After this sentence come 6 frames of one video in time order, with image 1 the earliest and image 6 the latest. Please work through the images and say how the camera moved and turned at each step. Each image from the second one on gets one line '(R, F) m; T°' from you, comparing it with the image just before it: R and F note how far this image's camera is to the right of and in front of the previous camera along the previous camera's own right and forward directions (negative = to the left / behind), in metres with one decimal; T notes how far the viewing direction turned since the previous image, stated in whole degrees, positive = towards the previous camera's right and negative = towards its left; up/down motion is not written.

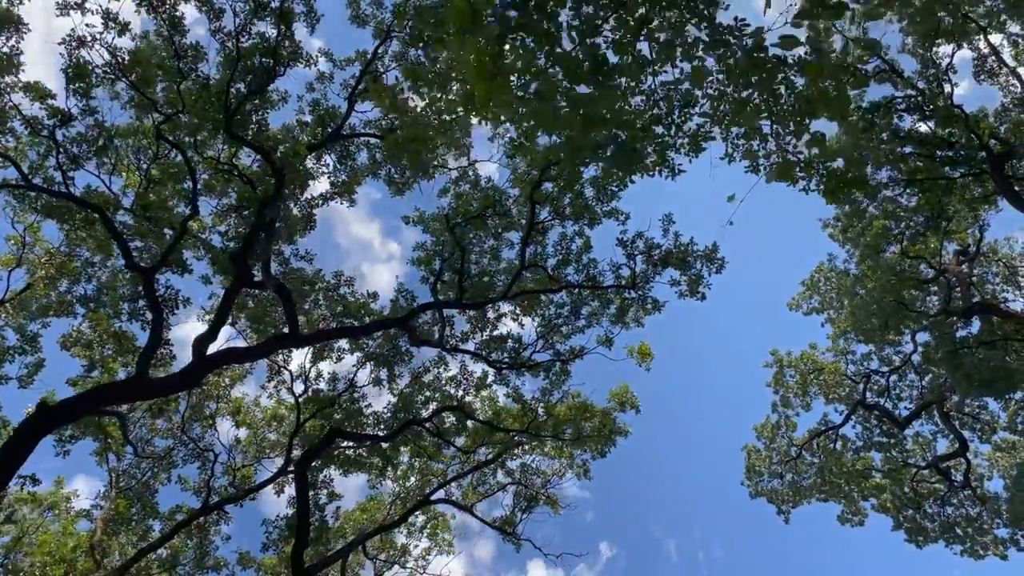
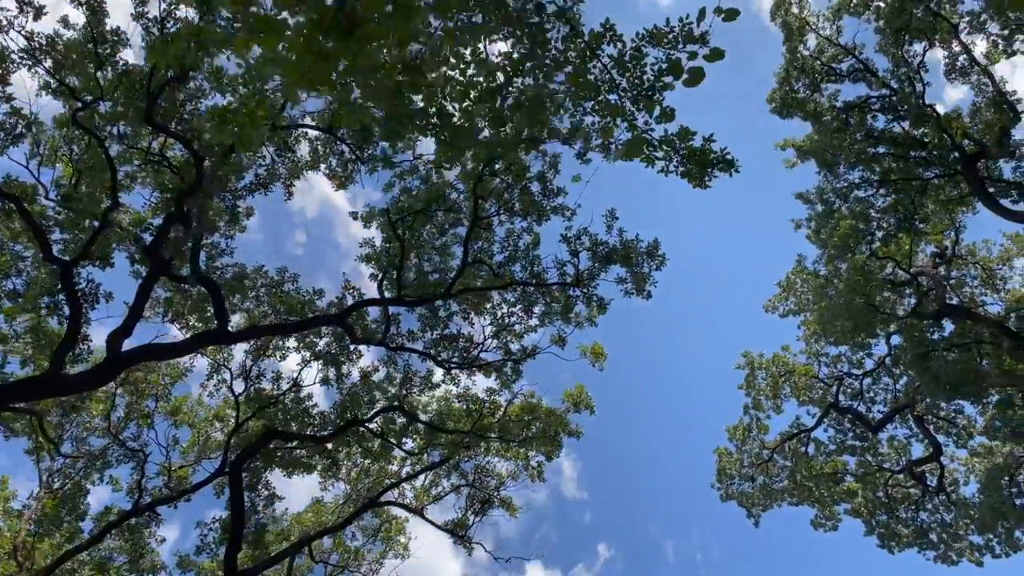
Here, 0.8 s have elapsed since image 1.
(+0.4, +0.2) m; 0°
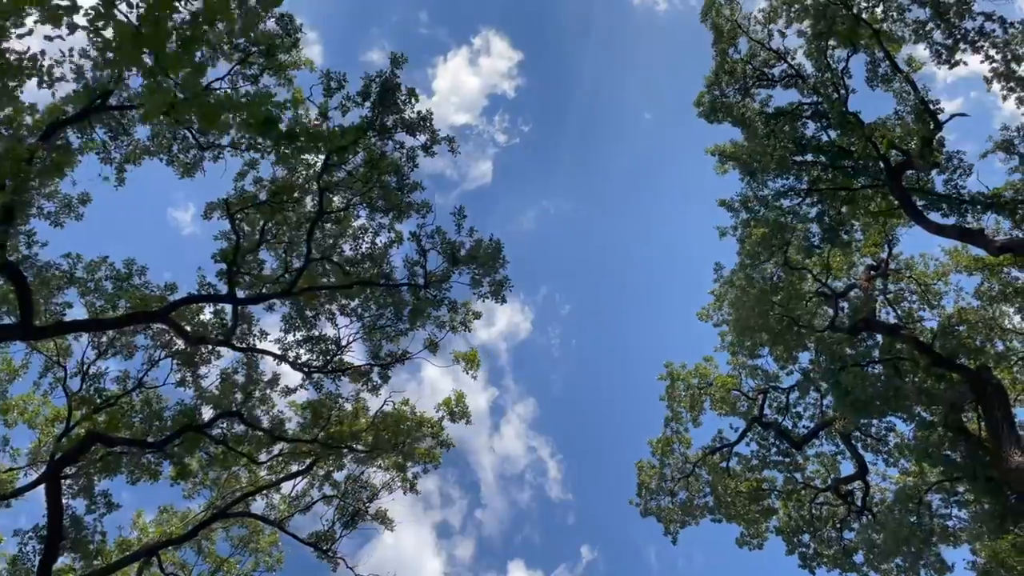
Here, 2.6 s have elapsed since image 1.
(+0.9, +0.3) m; +1°
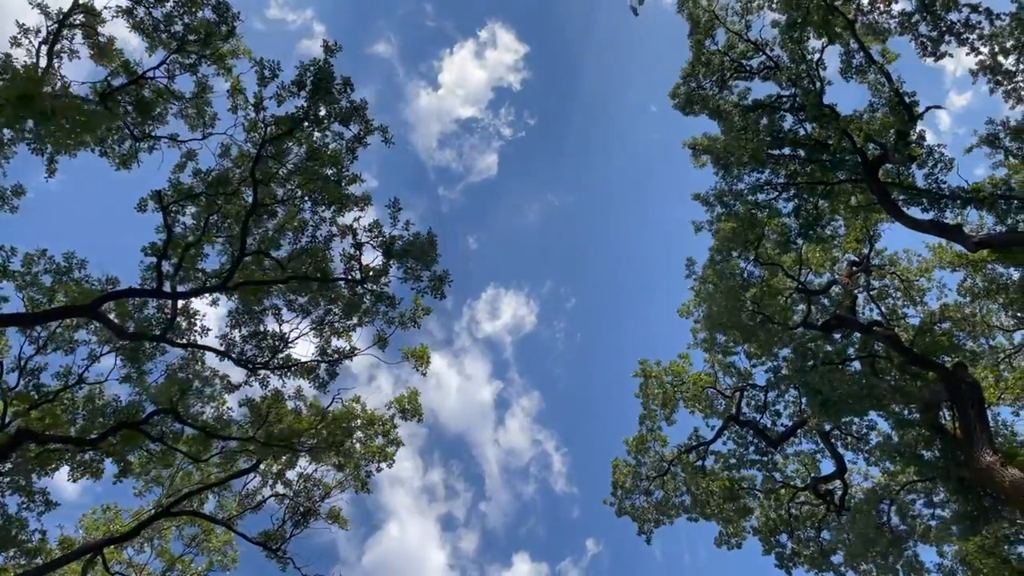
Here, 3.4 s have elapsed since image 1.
(+0.4, +0.1) m; 0°
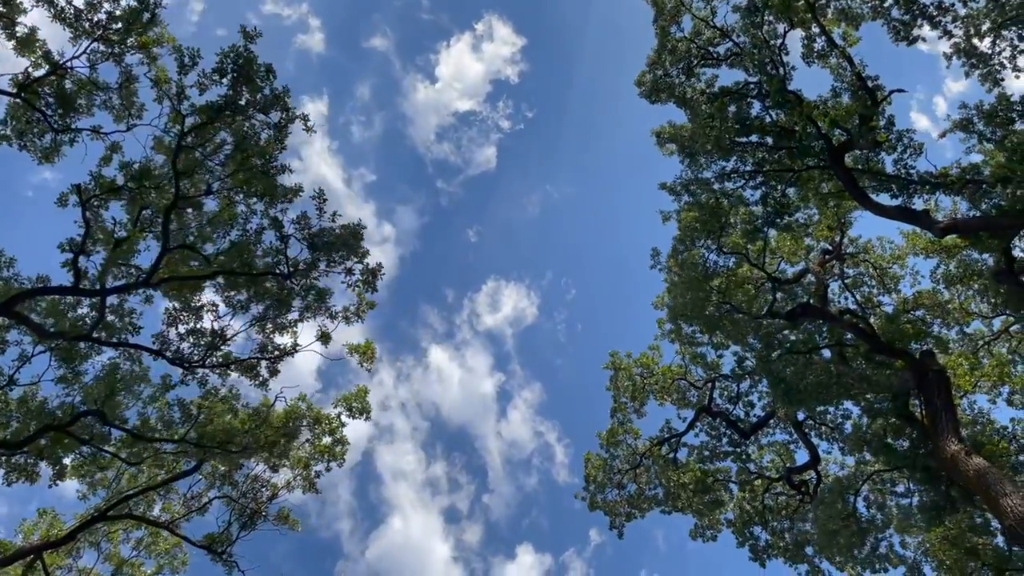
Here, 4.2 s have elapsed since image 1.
(+0.4, +0.2) m; 0°
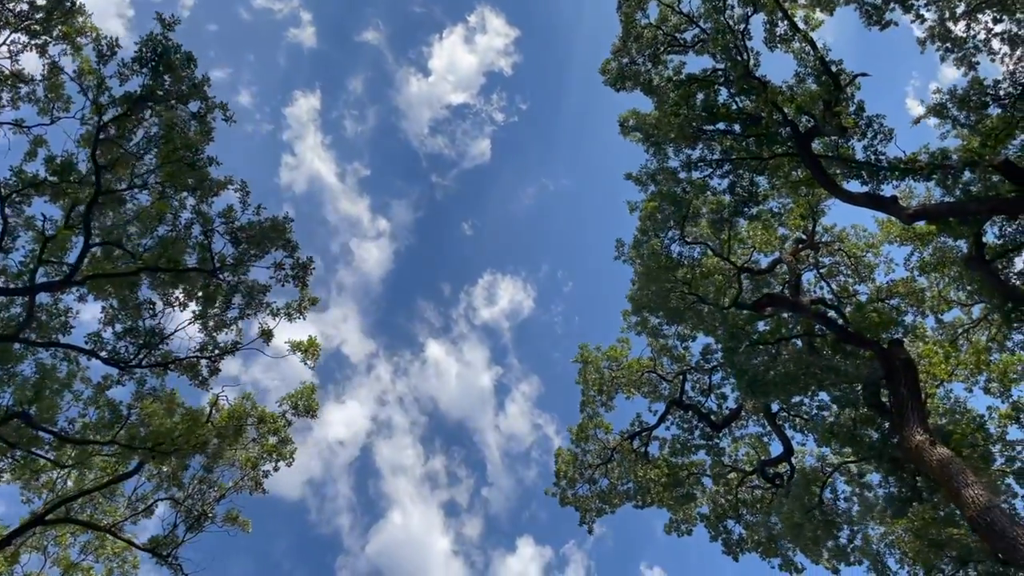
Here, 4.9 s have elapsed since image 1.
(+0.4, +0.1) m; 0°
